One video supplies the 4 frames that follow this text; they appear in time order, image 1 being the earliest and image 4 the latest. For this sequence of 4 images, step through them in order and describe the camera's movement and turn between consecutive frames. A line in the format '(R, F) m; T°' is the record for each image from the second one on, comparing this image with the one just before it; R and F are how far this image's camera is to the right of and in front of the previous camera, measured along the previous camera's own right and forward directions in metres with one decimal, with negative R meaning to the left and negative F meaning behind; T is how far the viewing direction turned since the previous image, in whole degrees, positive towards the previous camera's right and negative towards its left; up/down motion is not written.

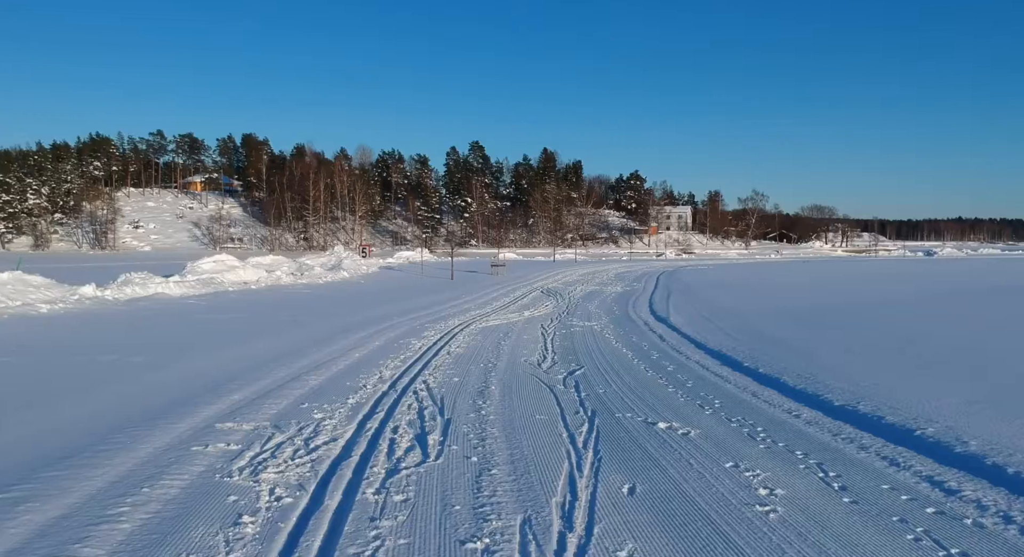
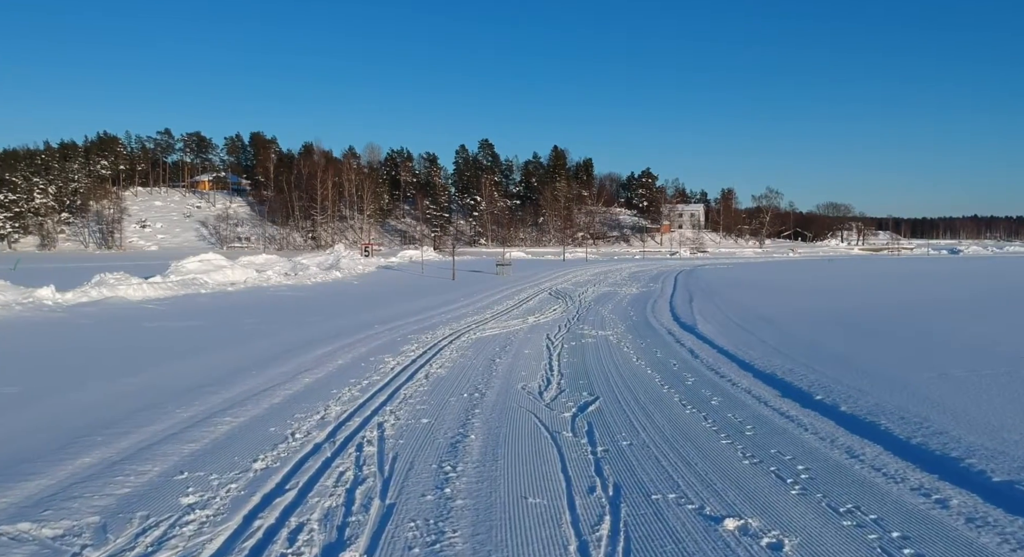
(+0.2, +2.4) m; -1°
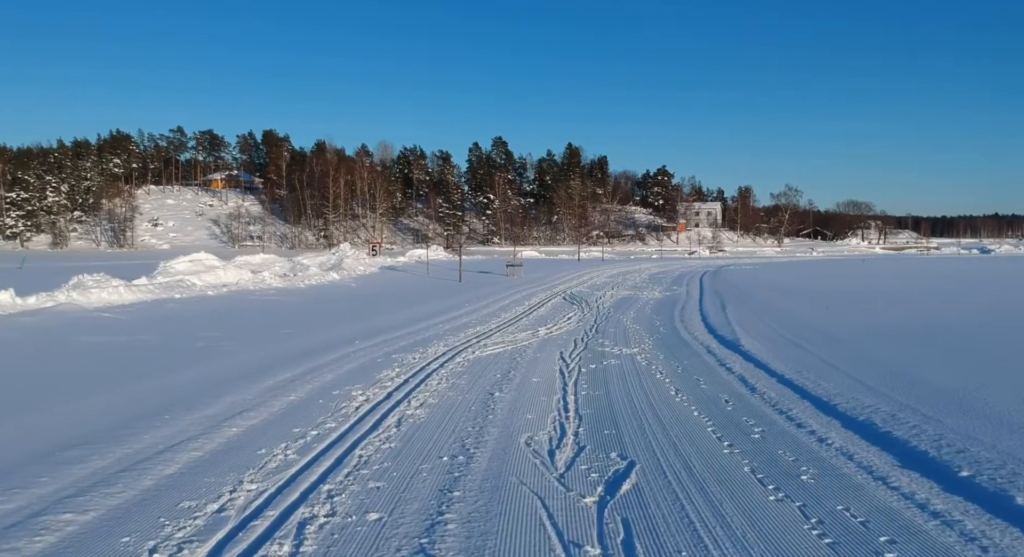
(+0.1, +2.3) m; -1°
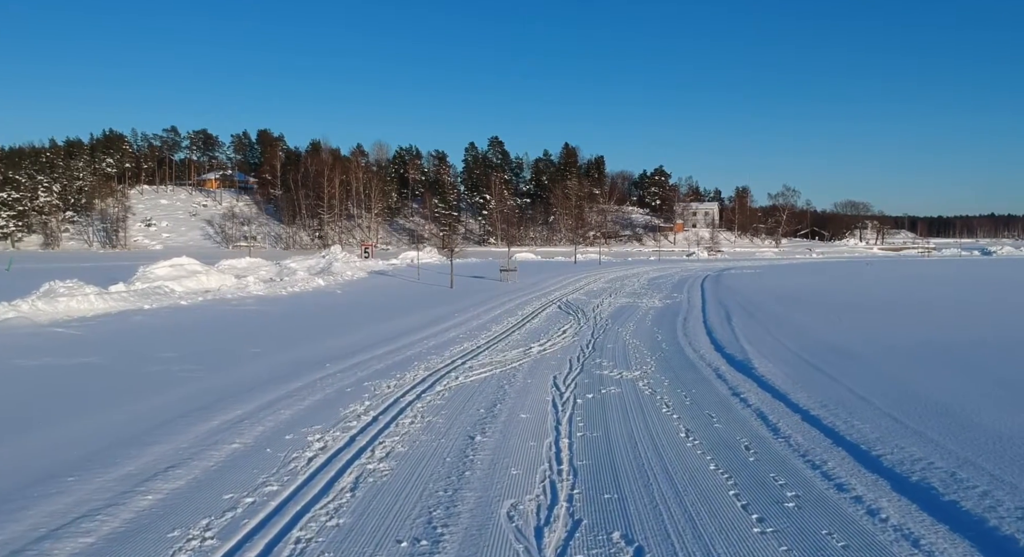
(+0.1, +1.1) m; 0°
